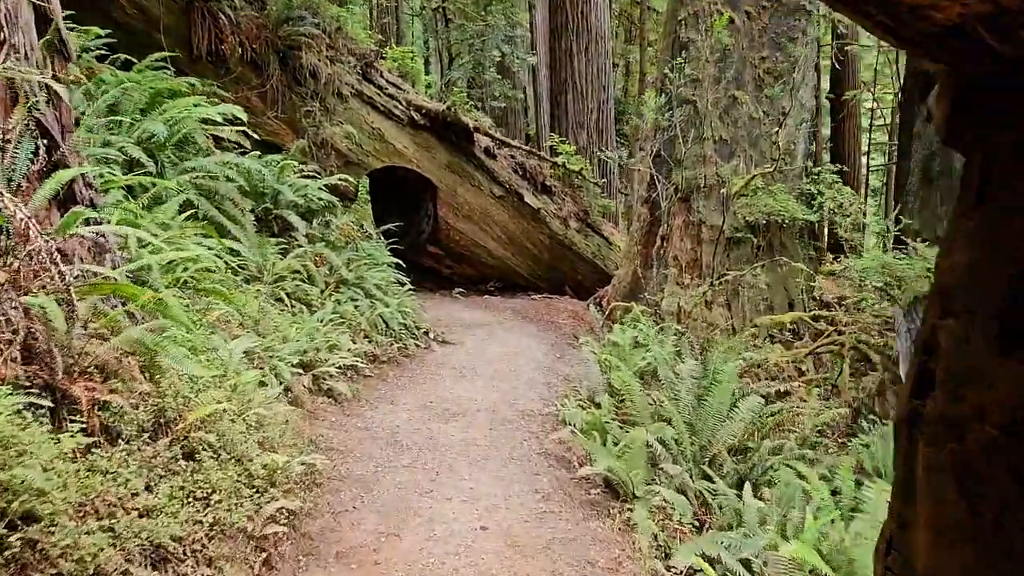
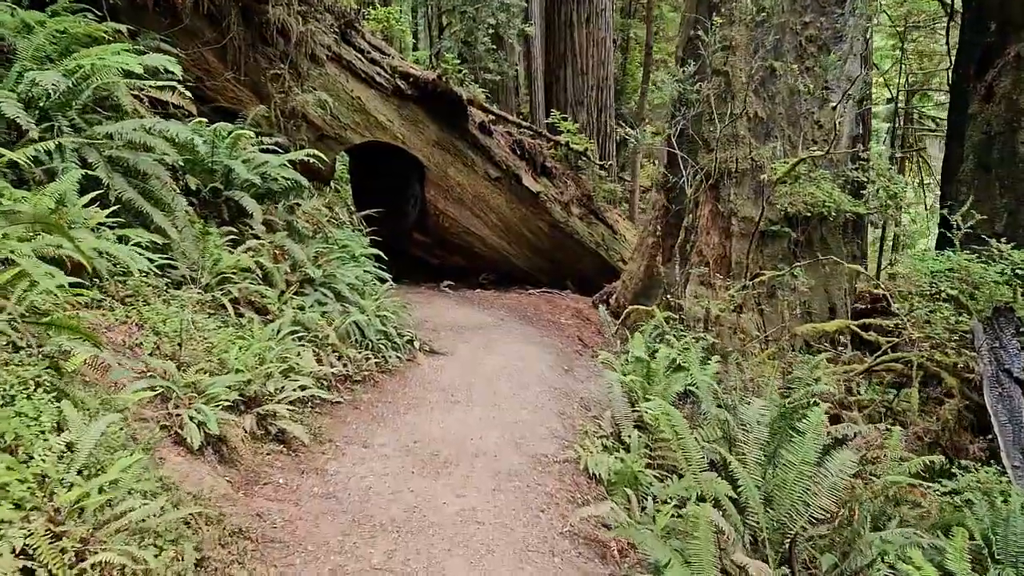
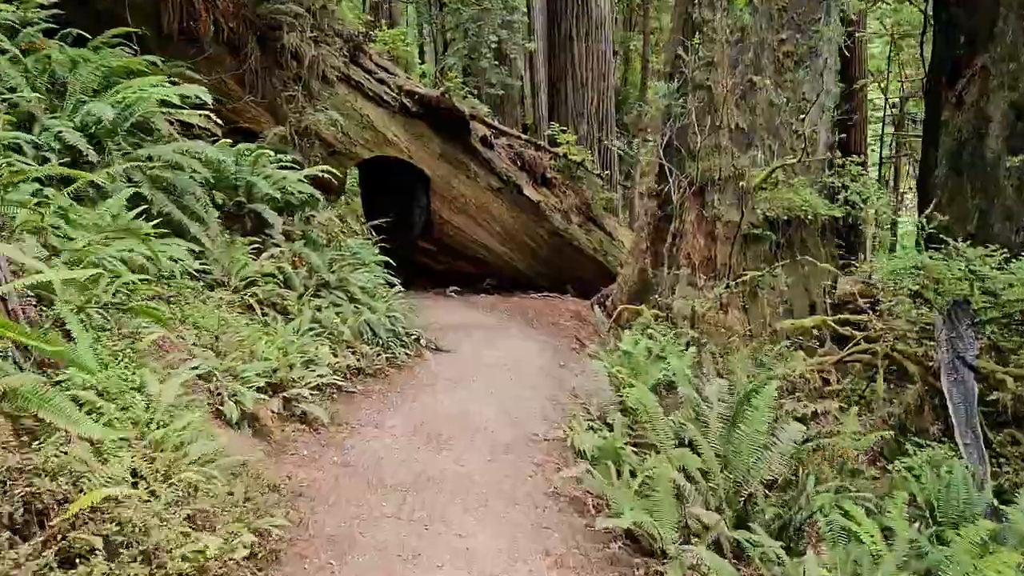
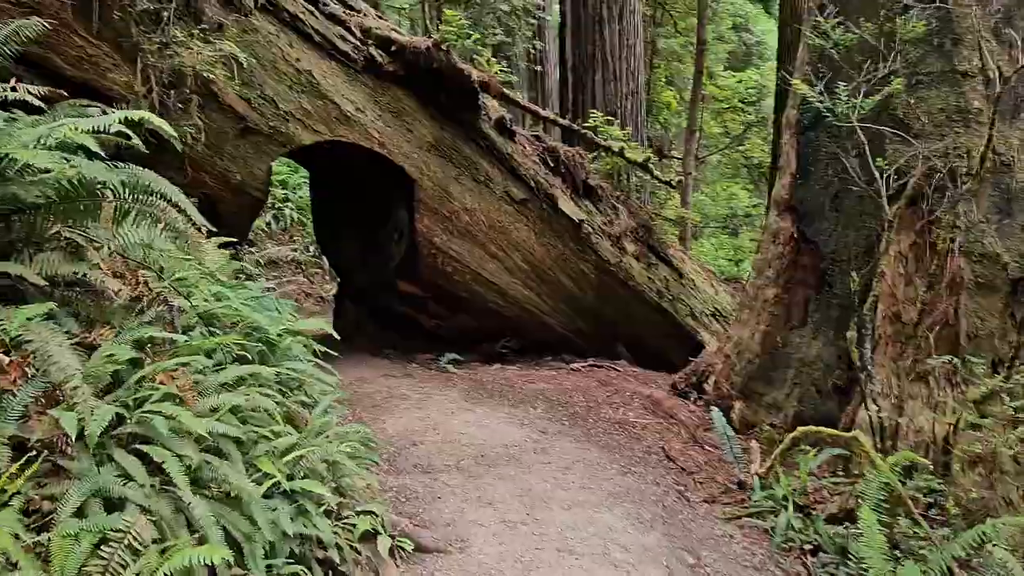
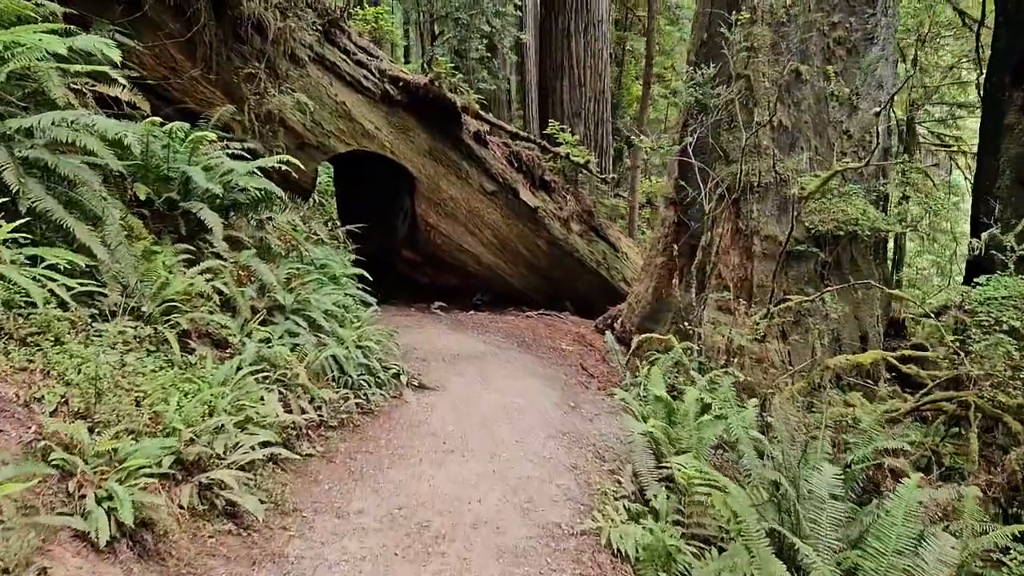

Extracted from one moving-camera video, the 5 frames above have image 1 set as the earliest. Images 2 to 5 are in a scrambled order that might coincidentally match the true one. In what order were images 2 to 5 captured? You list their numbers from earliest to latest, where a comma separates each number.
3, 2, 5, 4
